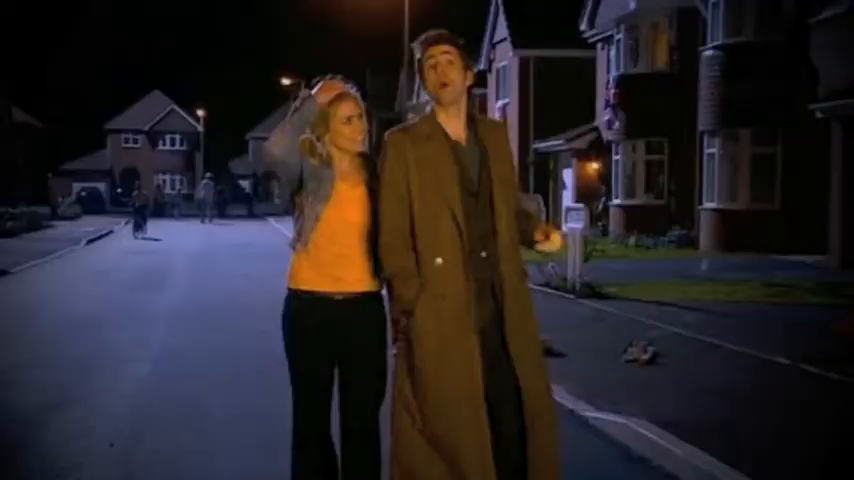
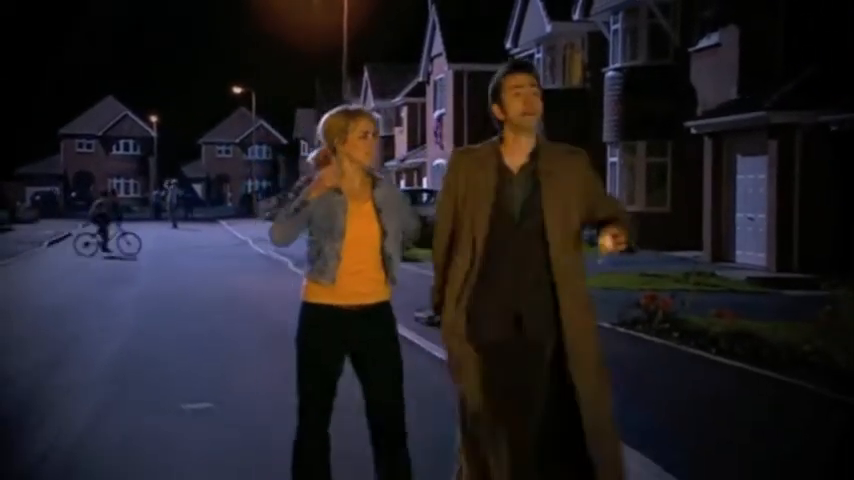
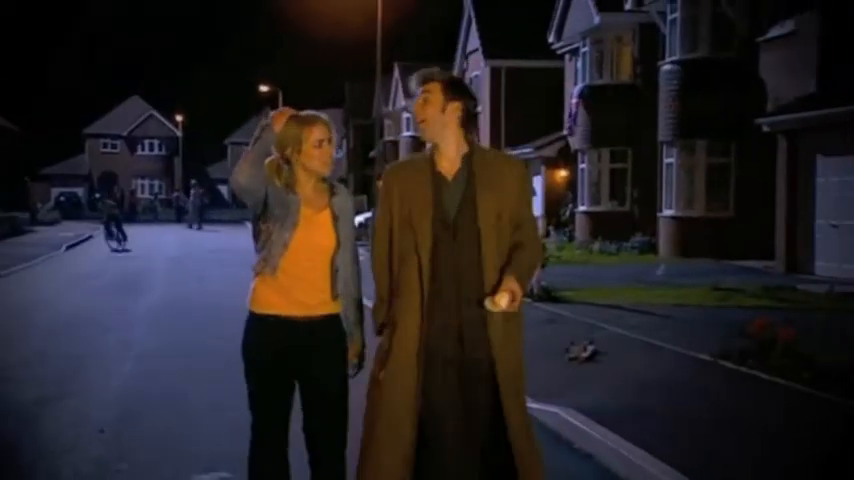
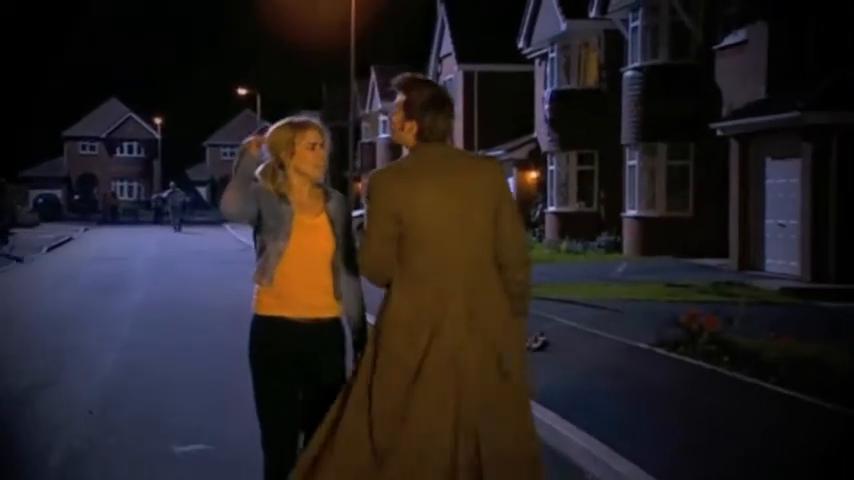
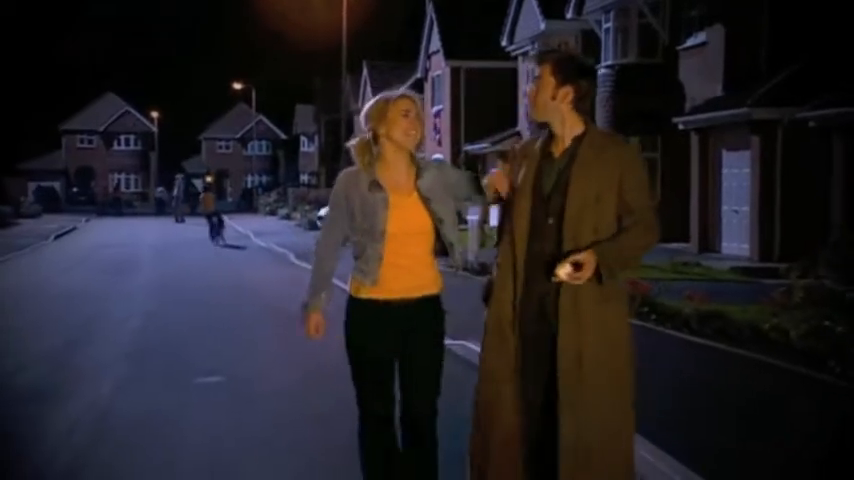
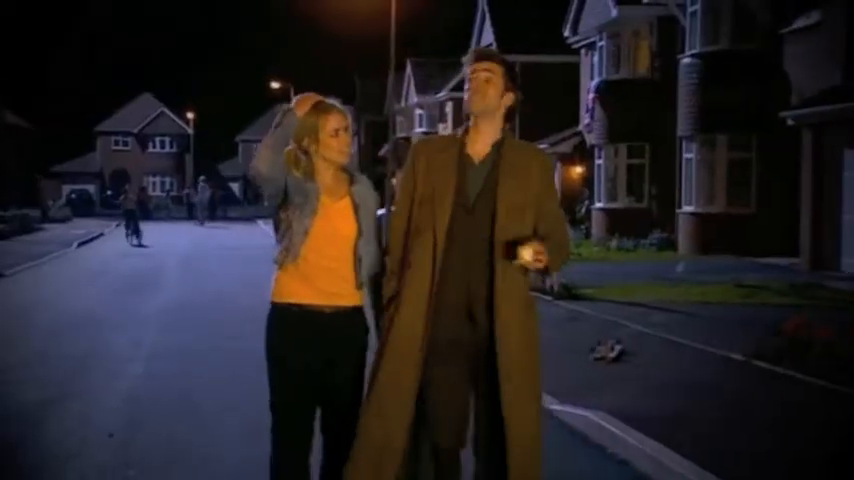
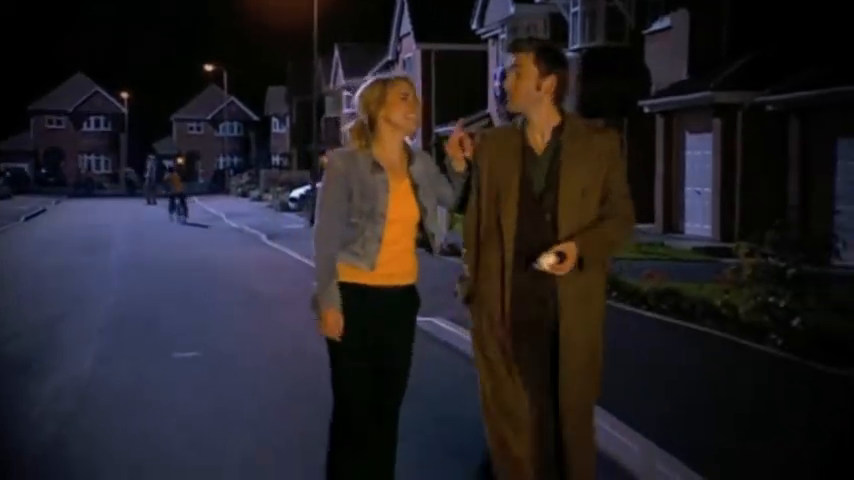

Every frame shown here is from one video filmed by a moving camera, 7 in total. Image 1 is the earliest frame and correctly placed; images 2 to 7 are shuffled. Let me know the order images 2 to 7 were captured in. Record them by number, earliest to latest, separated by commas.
6, 3, 4, 2, 5, 7
